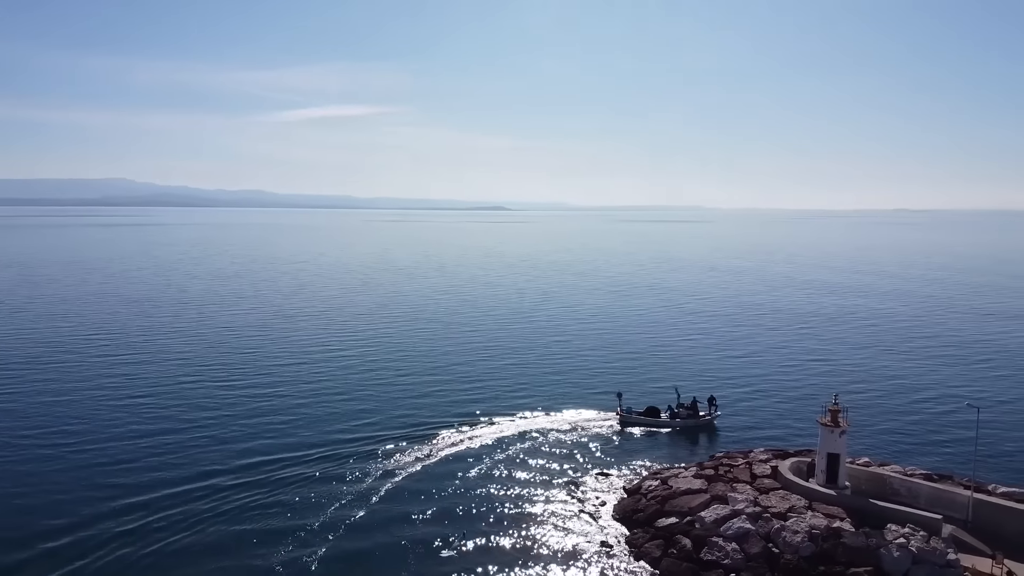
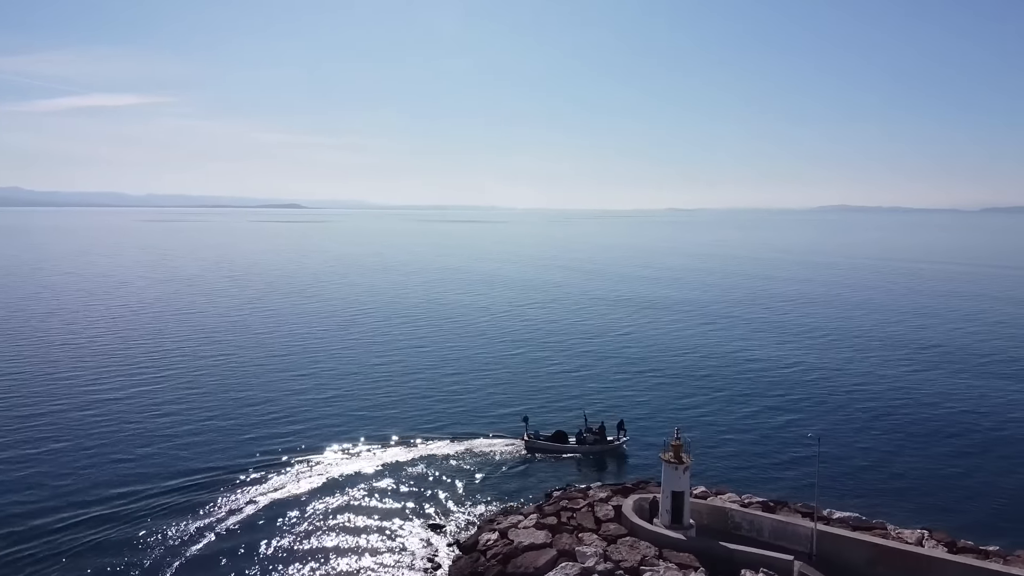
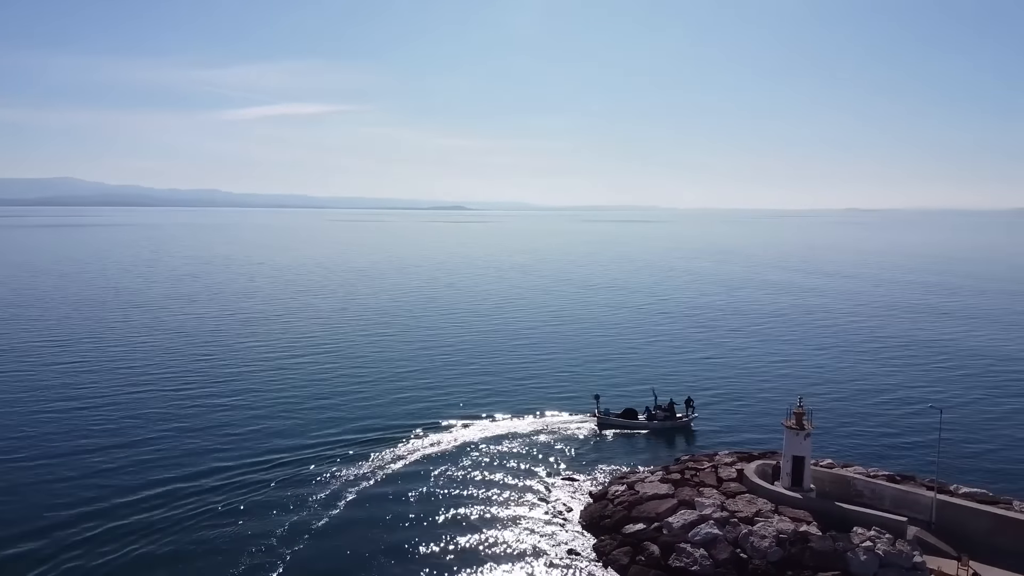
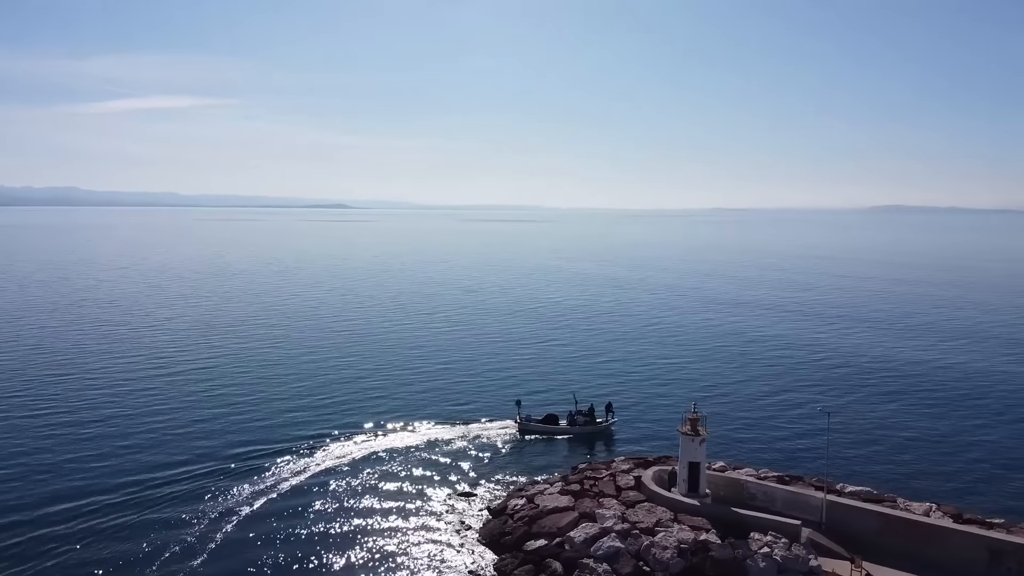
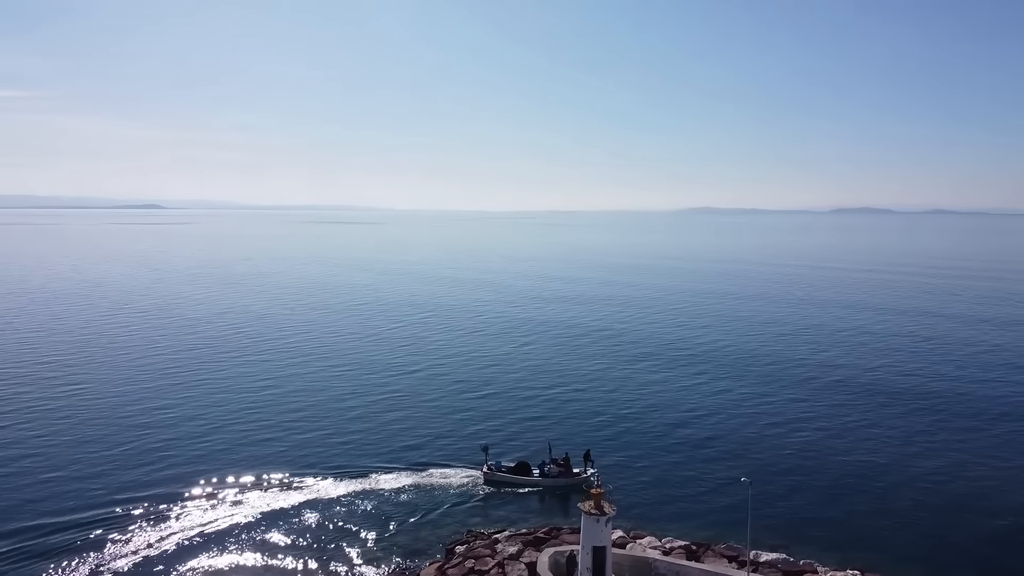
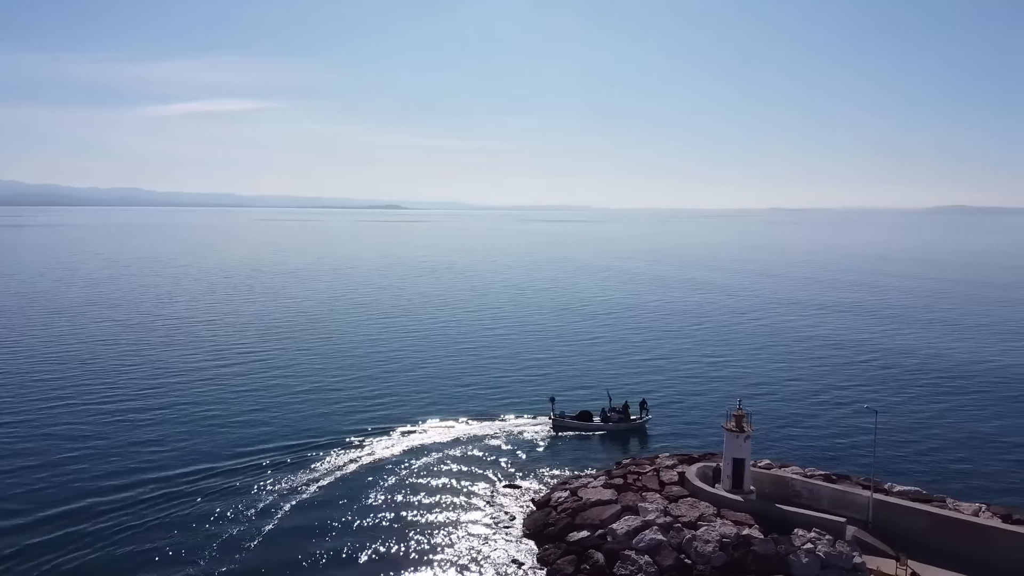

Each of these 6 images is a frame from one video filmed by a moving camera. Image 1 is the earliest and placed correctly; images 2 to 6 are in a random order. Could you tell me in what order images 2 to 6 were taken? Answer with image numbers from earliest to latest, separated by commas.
3, 6, 4, 2, 5
